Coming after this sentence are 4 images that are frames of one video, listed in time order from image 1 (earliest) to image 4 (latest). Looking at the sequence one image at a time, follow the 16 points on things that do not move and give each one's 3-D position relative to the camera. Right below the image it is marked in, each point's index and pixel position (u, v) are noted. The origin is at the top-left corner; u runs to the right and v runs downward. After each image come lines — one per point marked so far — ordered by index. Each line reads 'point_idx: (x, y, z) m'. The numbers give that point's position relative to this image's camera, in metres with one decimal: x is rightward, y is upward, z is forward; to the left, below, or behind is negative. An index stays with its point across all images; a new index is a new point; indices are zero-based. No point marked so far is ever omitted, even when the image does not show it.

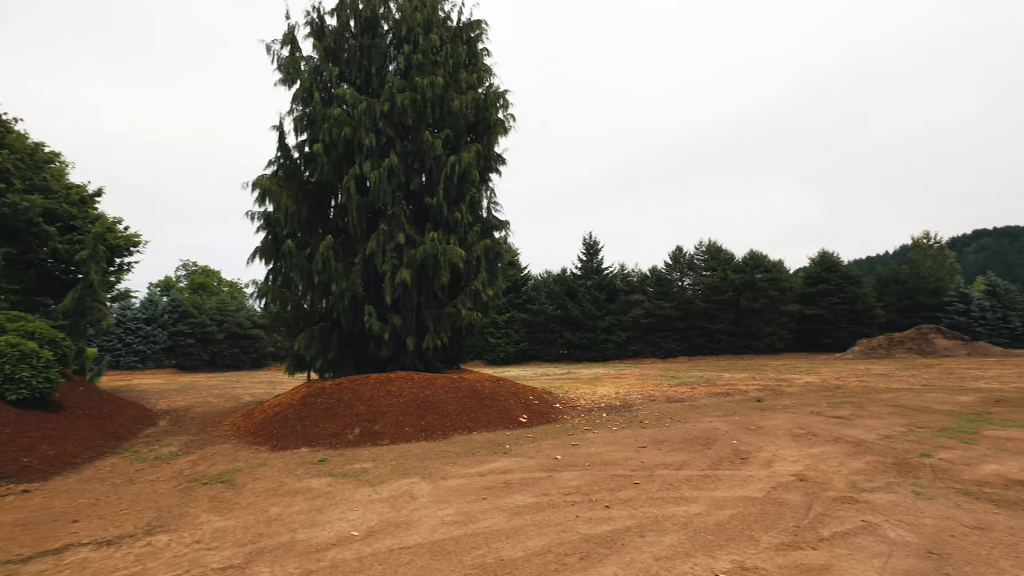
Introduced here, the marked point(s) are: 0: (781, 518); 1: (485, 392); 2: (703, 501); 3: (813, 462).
0: (+2.5, -2.1, +4.6) m
1: (-0.7, -2.3, +10.9) m
2: (+2.0, -2.3, +5.2) m
3: (+4.1, -2.4, +6.7) m
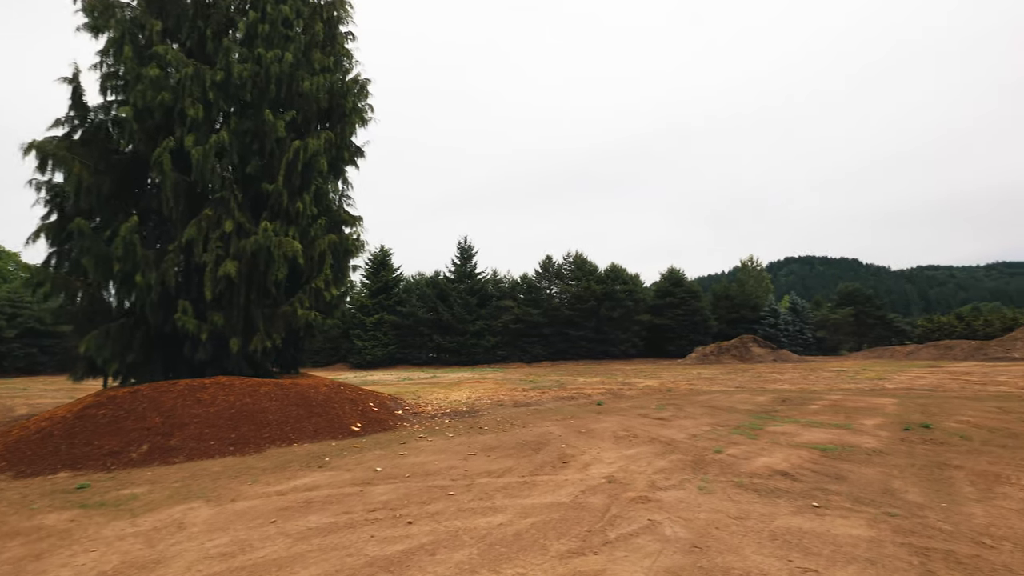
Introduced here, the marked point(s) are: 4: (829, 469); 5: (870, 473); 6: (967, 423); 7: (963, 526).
0: (+0.6, -2.2, +4.7) m
1: (-4.0, -2.3, +10.0) m
2: (0.0, -2.3, +5.1) m
3: (+1.6, -2.5, +7.0) m
4: (+4.1, -2.4, +6.4) m
5: (+4.5, -2.4, +6.3) m
6: (+9.5, -2.8, +10.3) m
7: (+4.1, -2.1, +4.5) m
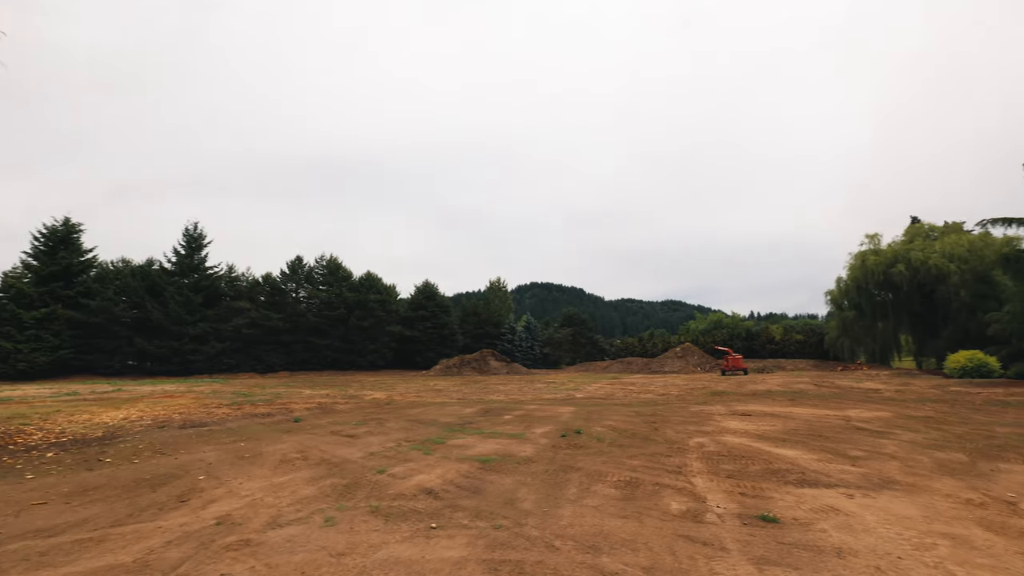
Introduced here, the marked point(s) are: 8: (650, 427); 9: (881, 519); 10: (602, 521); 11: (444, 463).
0: (-2.8, -2.2, +3.4) m
1: (-9.4, -1.8, +6.1) m
2: (-3.6, -2.2, +3.6) m
3: (-3.0, -2.5, +6.0) m
4: (-0.5, -2.6, +6.6) m
5: (-0.1, -2.6, +6.7) m
6: (+2.4, -3.5, +12.6) m
7: (+0.3, -2.4, +4.8) m
8: (+3.5, -3.6, +12.6) m
9: (+3.9, -2.5, +5.2) m
10: (+0.9, -2.4, +5.1) m
11: (-1.1, -2.8, +7.8) m
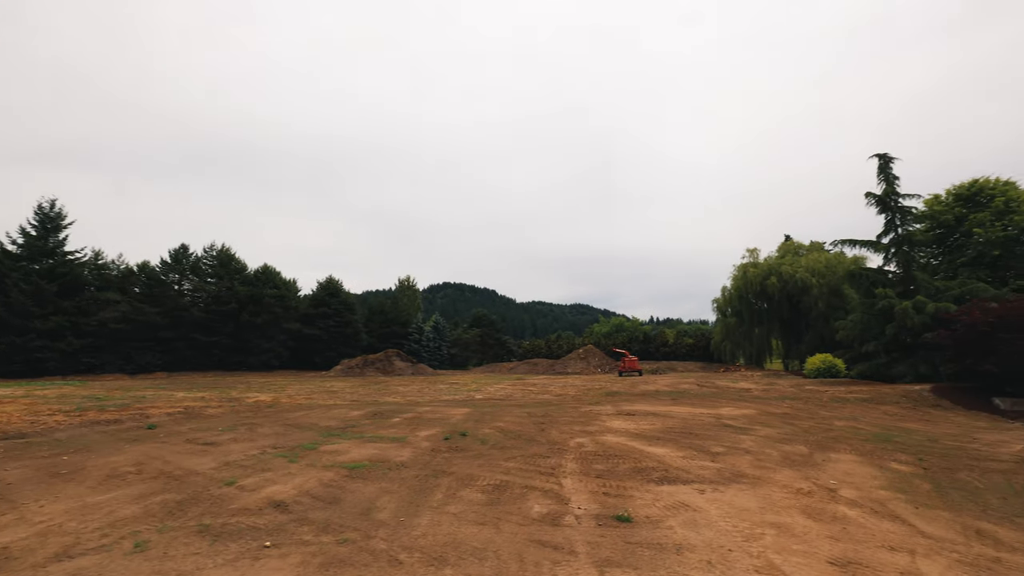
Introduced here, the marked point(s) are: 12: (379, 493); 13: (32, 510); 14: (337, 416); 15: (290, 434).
0: (-3.9, -2.0, +2.6) m
1: (-10.8, -1.5, +4.1) m
2: (-4.7, -2.0, +2.6) m
3: (-4.6, -2.4, +5.1) m
4: (-2.3, -2.5, +6.1) m
5: (-1.8, -2.6, +6.3) m
6: (-0.4, -3.6, +12.5) m
7: (-1.1, -2.3, +4.5) m
8: (+0.7, -3.6, +12.8) m
9: (+2.4, -2.5, +5.6) m
10: (-0.5, -2.4, +5.0) m
11: (-3.0, -2.7, +7.2) m
12: (-1.6, -2.6, +6.2) m
13: (-5.2, -2.4, +5.4) m
14: (-5.2, -3.8, +14.7) m
15: (-4.9, -3.2, +11.0) m
